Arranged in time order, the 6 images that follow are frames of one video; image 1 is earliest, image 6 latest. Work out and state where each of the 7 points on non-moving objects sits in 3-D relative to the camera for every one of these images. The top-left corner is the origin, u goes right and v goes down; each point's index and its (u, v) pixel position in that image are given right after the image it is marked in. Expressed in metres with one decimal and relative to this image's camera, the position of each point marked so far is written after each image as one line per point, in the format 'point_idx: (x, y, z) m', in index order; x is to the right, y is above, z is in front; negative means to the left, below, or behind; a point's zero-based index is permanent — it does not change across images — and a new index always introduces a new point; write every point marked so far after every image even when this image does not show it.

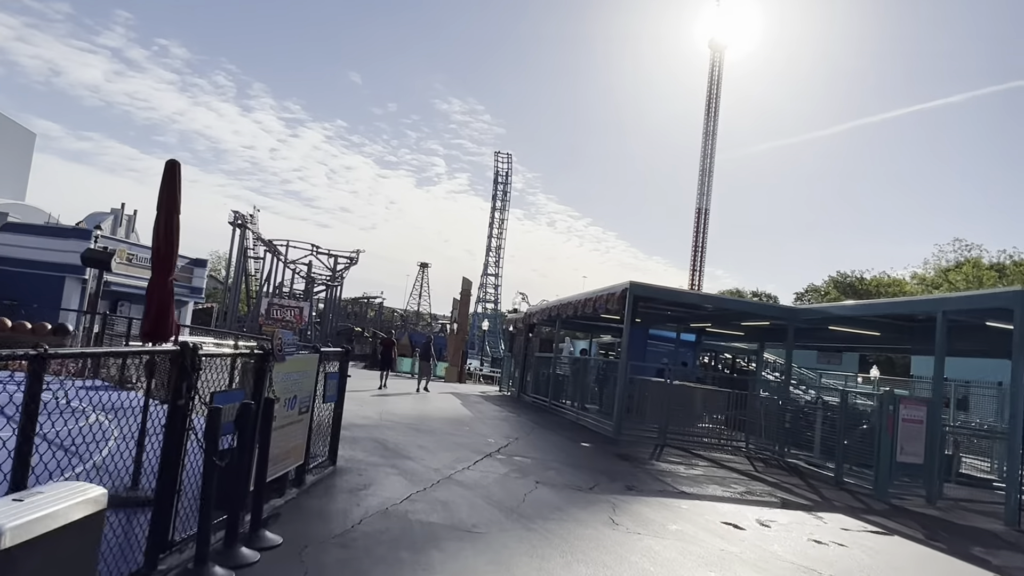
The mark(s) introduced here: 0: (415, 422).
0: (-1.8, -2.5, +13.0) m
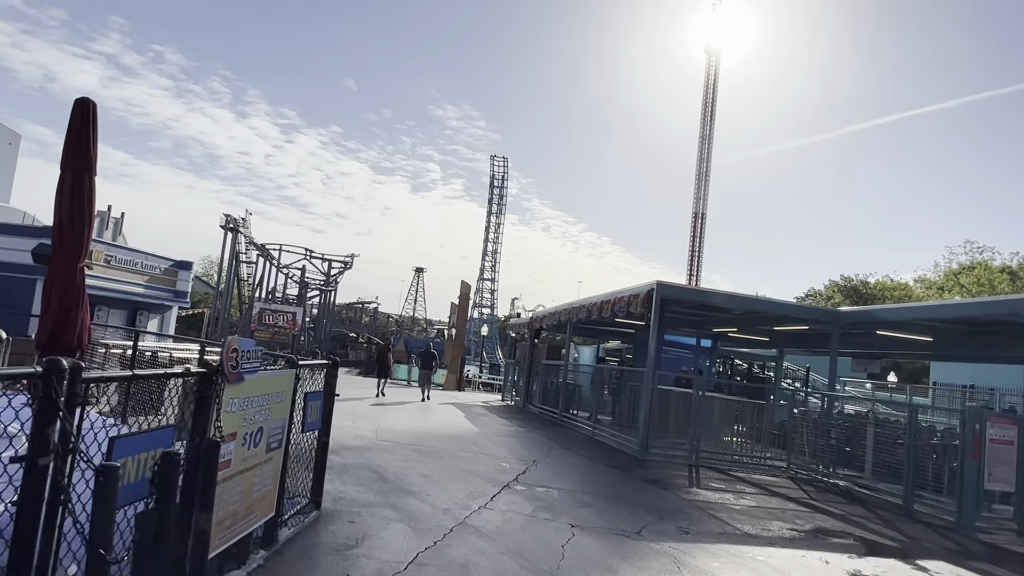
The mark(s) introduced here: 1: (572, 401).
0: (-1.6, -2.5, +11.4) m
1: (+1.7, -3.2, +20.0) m
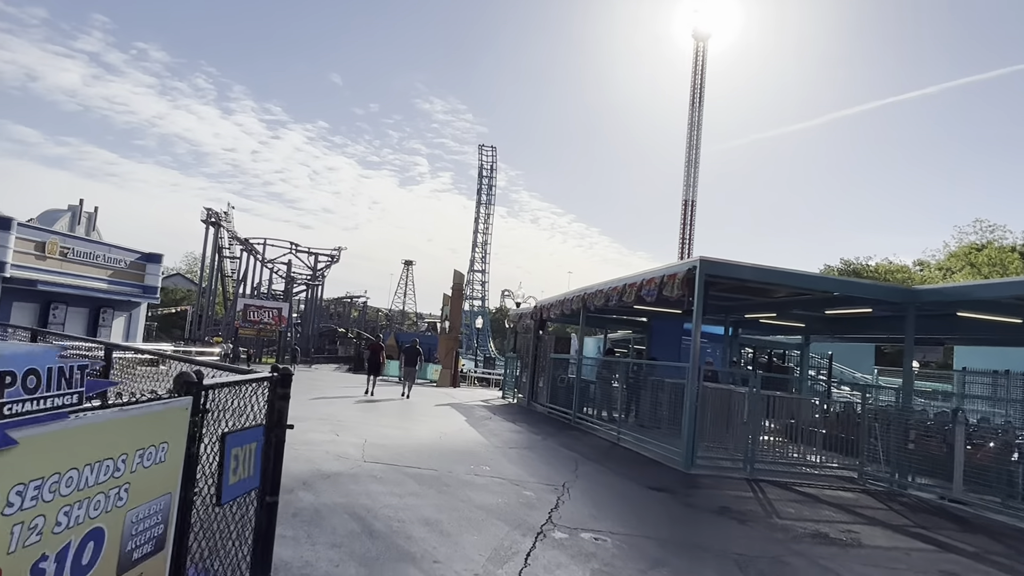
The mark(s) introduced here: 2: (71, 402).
0: (-1.3, -2.3, +9.2) m
1: (+1.8, -2.8, +17.8) m
2: (-1.2, -0.3, +2.0) m
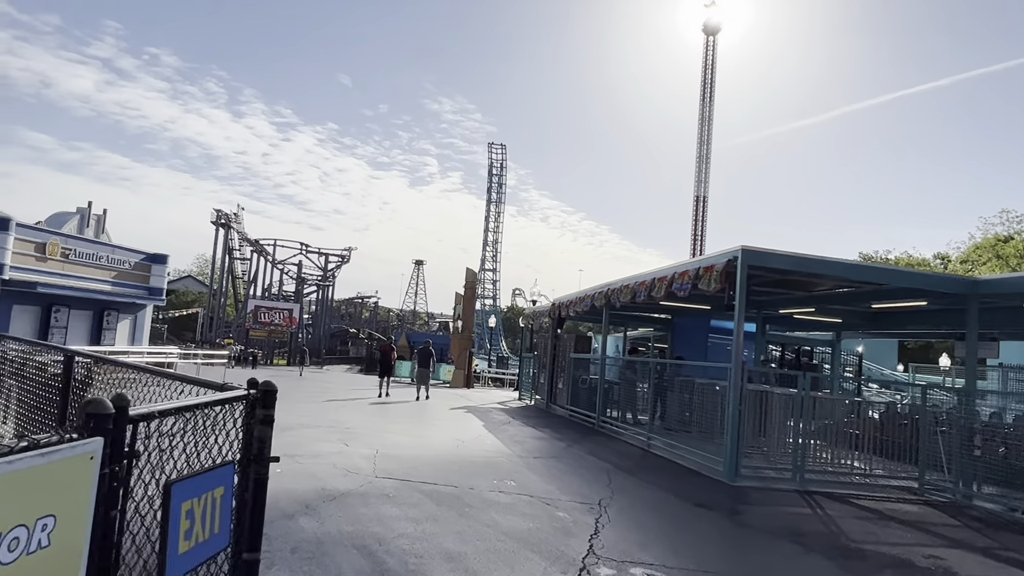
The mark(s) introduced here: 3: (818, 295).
0: (-1.0, -2.2, +8.3) m
1: (+2.3, -2.7, +16.9) m
2: (-1.0, -0.3, +1.1) m
3: (+5.9, -0.1, +13.4) m
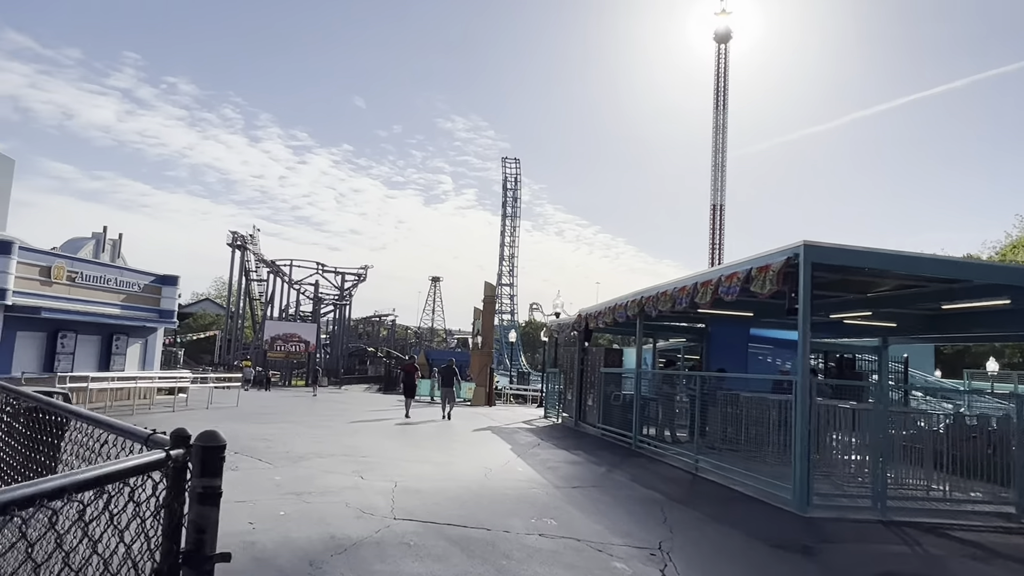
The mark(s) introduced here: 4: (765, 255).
0: (-0.6, -2.3, +7.2) m
1: (+2.9, -2.9, +15.6) m
2: (-0.9, -0.2, 0.0) m
3: (+6.3, -0.2, +12.2) m
4: (+3.4, +0.4, +9.5) m
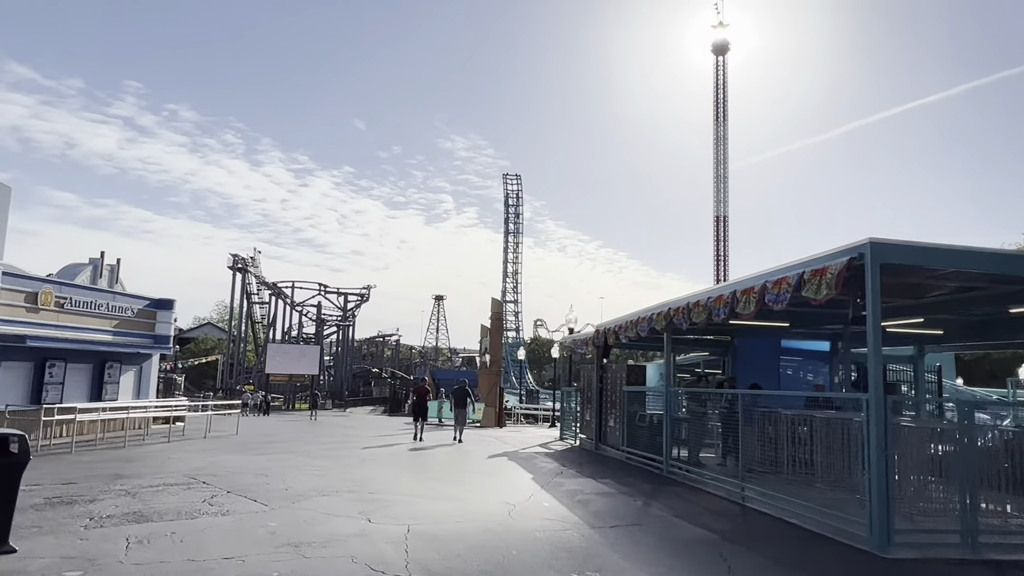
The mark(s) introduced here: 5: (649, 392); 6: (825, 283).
0: (-0.3, -2.4, +6.0) m
1: (+3.3, -3.1, +14.5) m
2: (-0.6, -0.2, -1.1) m
3: (+6.6, -0.2, +11.1) m
4: (+3.7, +0.4, +8.4) m
5: (+3.0, -2.3, +15.3) m
6: (+3.6, +0.1, +8.0) m
